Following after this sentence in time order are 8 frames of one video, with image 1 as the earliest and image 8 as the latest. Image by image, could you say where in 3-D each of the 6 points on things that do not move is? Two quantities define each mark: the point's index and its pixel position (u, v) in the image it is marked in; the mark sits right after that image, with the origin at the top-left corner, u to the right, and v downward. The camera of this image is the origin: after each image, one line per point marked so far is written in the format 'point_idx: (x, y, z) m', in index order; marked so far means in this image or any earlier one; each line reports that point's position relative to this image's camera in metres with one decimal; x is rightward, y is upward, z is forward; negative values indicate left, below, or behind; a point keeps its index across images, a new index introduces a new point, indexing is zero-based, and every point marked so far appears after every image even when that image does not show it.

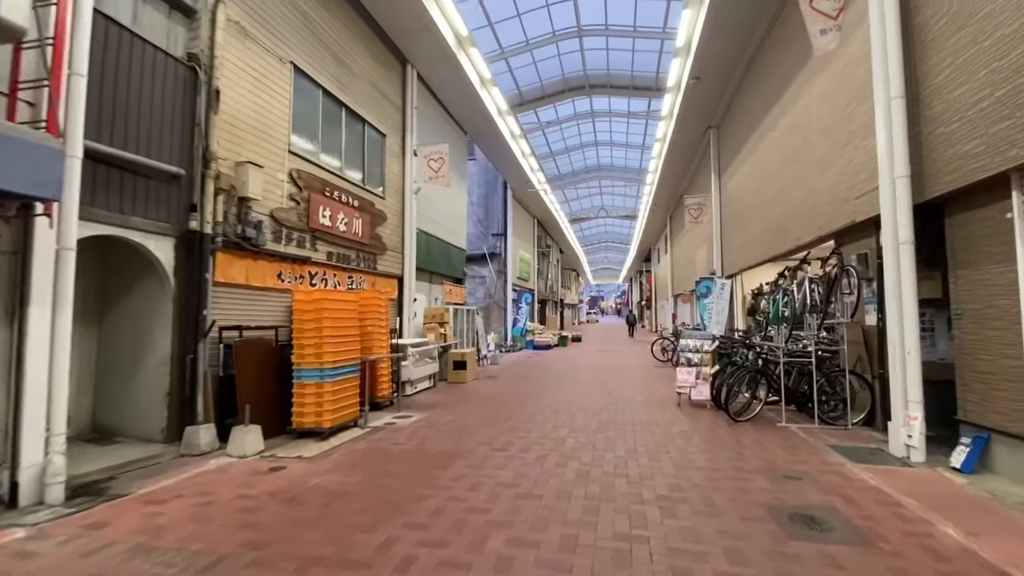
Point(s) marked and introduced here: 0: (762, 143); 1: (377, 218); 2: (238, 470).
0: (+5.2, +3.0, +9.8) m
1: (-2.5, +1.3, +8.8) m
2: (-2.5, -1.7, +4.3) m
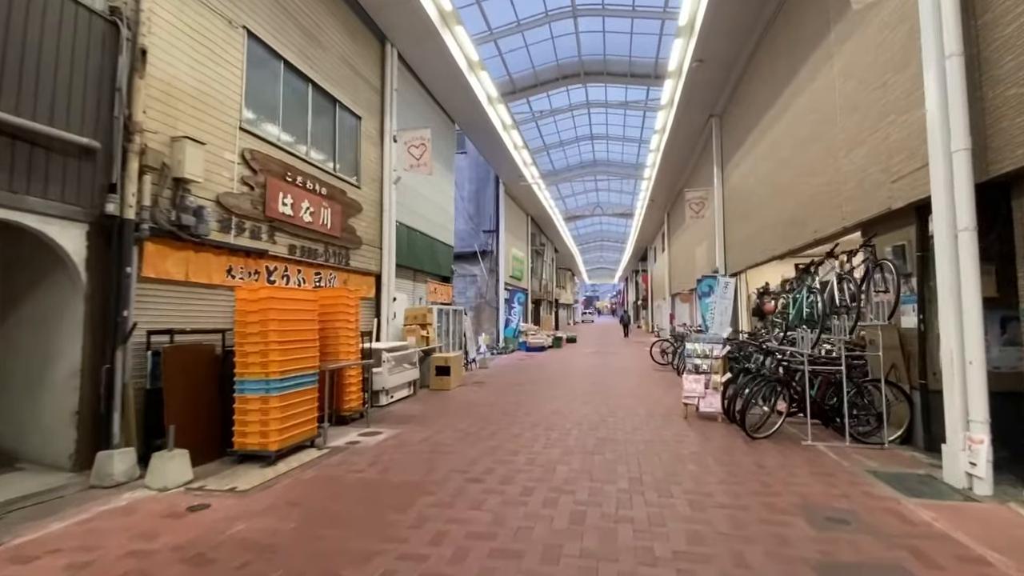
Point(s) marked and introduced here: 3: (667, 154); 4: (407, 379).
0: (+5.0, +3.0, +9.1) m
1: (-2.7, +1.3, +8.0) m
2: (-2.7, -1.6, +3.5) m
3: (+4.9, +4.3, +15.0) m
4: (-1.8, -1.5, +7.9) m
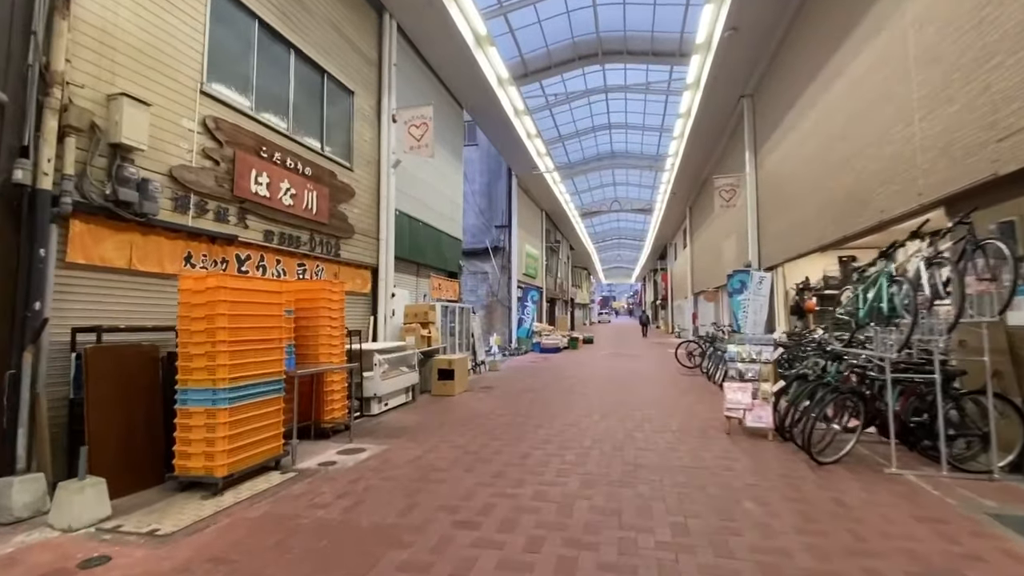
0: (+5.2, +3.1, +8.0) m
1: (-2.6, +1.4, +7.1) m
2: (-2.7, -1.5, +2.6) m
3: (+5.3, +4.4, +13.9) m
4: (-1.6, -1.4, +7.0) m
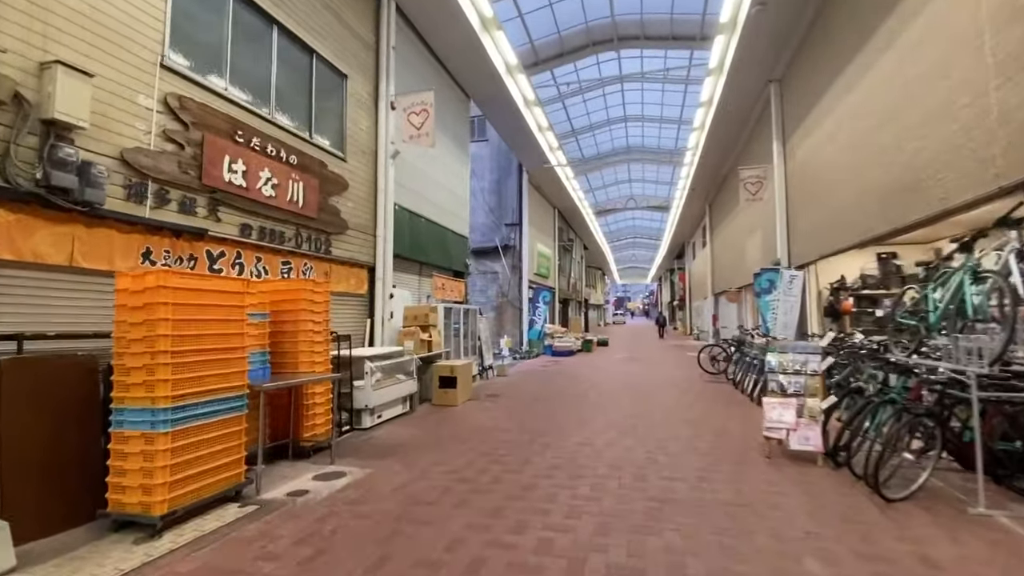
0: (+5.3, +3.1, +7.1) m
1: (-2.5, +1.4, +6.5) m
2: (-2.7, -1.5, +2.0) m
3: (+5.6, +4.4, +13.1) m
4: (-1.5, -1.4, +6.3) m
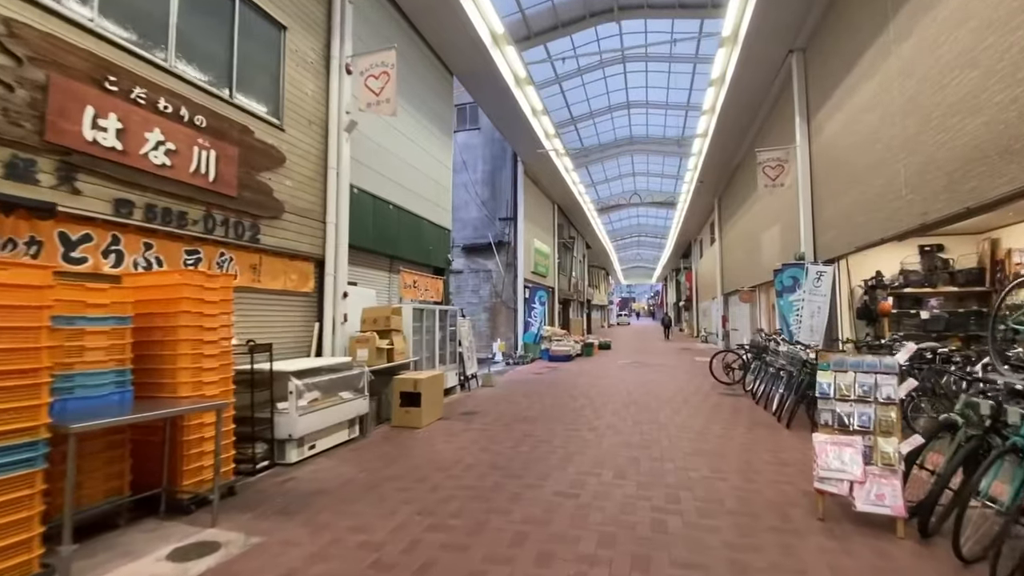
0: (+5.0, +3.2, +5.8) m
1: (-2.8, +1.5, +5.3) m
2: (-3.1, -1.5, +0.8) m
3: (+5.3, +4.4, +11.8) m
4: (-1.8, -1.4, +5.1) m
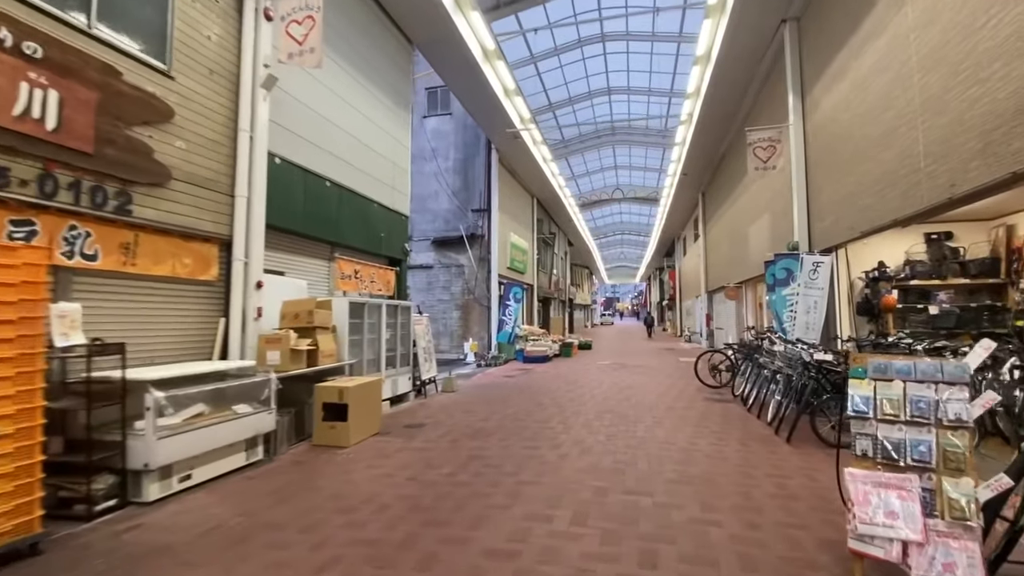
0: (+4.4, +3.3, +5.0) m
1: (-3.3, +1.6, +4.2) m
2: (-3.4, -1.4, -0.3) m
3: (+4.6, +4.5, +10.9) m
4: (-2.4, -1.3, +4.0) m
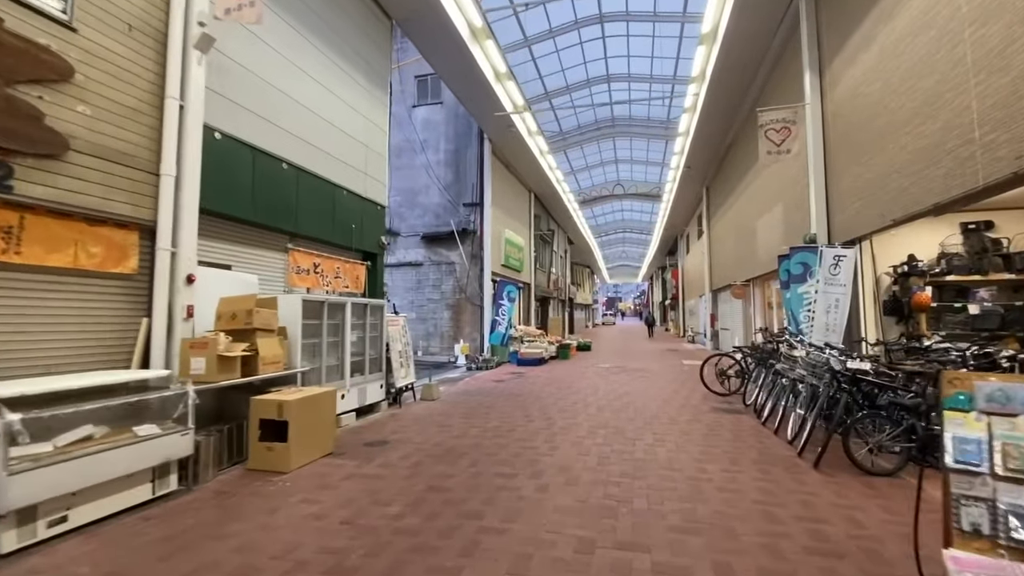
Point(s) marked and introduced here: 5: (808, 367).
0: (+4.2, +3.4, +4.2) m
1: (-3.5, +1.6, +3.4) m
2: (-3.7, -1.3, -1.1) m
3: (+4.4, +4.6, +10.1) m
4: (-2.6, -1.2, +3.2) m
5: (+3.0, -0.8, +4.8) m
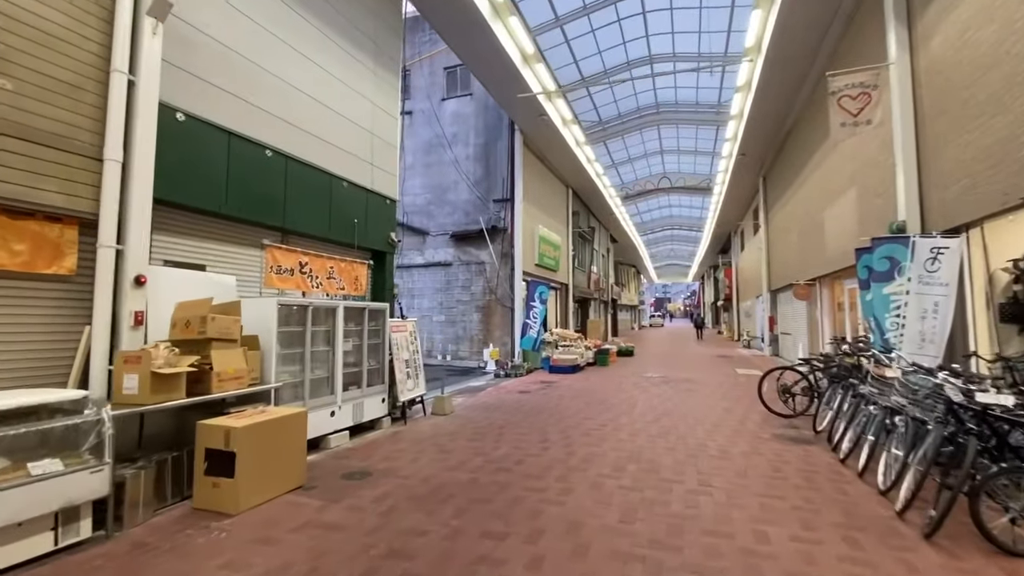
0: (+4.1, +3.4, +2.9) m
1: (-3.6, +1.6, +2.9) m
2: (-4.2, -1.3, -1.6) m
3: (+4.9, +4.6, +8.7) m
4: (-2.7, -1.2, +2.6) m
5: (+3.0, -0.8, +3.6) m
